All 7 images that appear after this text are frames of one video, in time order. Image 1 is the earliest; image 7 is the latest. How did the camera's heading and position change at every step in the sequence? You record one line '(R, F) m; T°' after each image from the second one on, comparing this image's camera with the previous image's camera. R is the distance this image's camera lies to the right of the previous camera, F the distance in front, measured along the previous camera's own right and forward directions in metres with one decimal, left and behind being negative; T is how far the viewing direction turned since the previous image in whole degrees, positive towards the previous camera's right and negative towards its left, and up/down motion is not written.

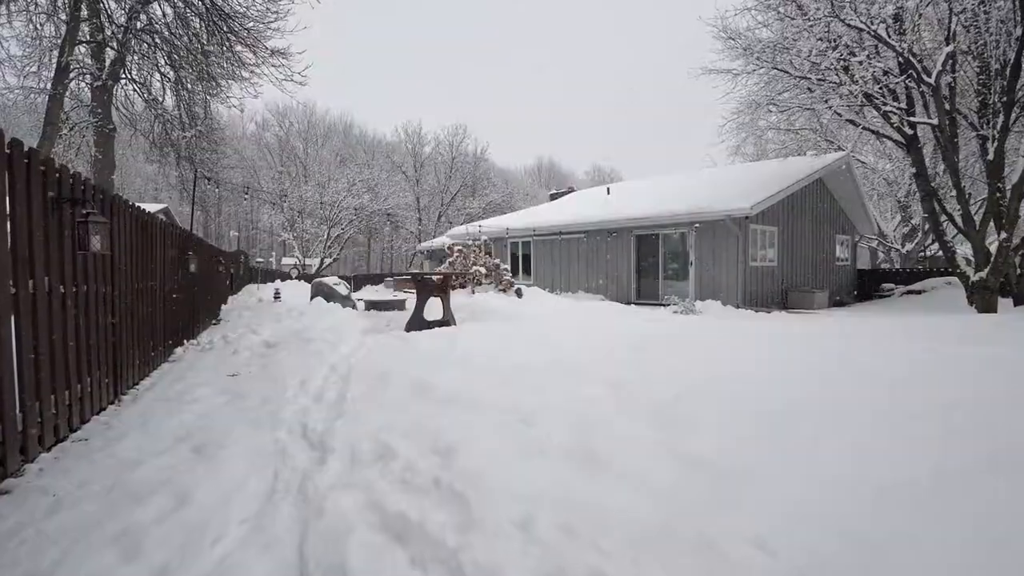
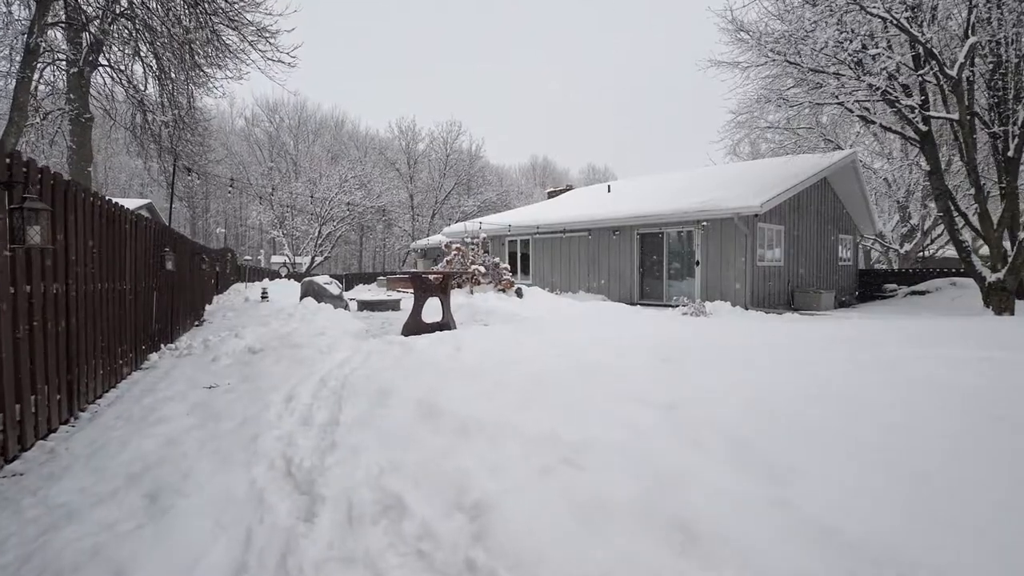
(-0.1, +0.4) m; +1°
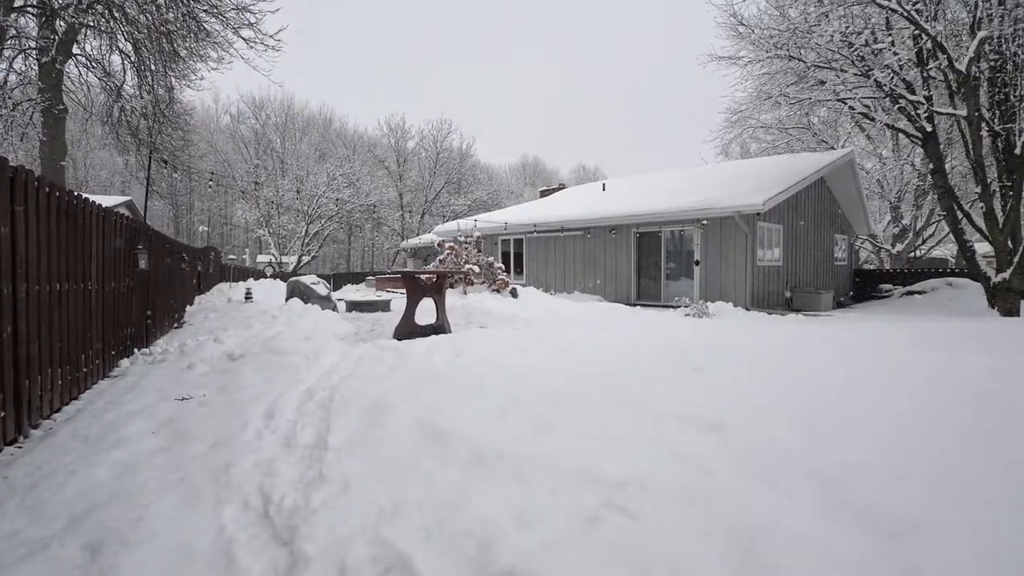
(-0.1, +0.3) m; +1°
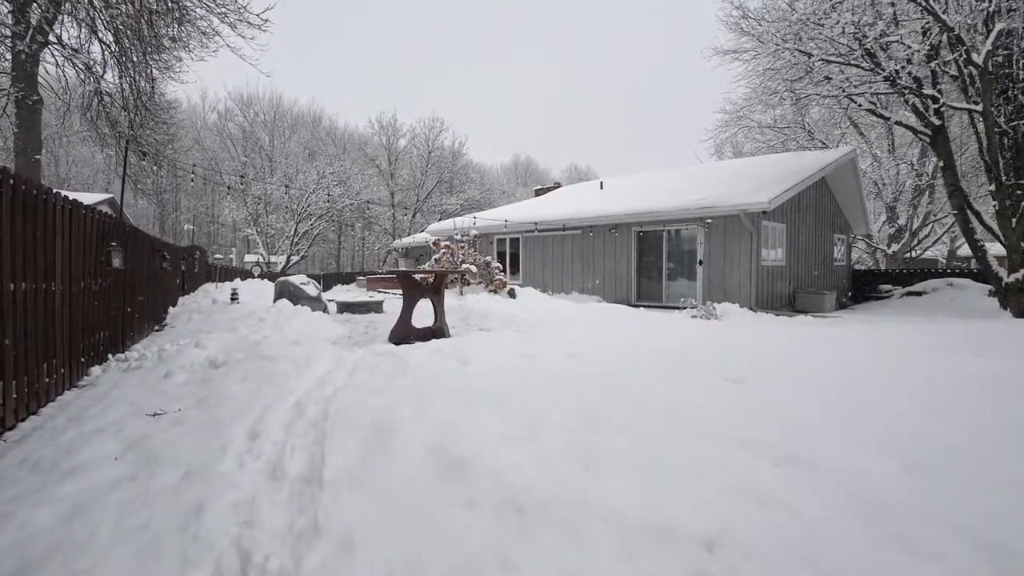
(-0.1, +0.3) m; +1°
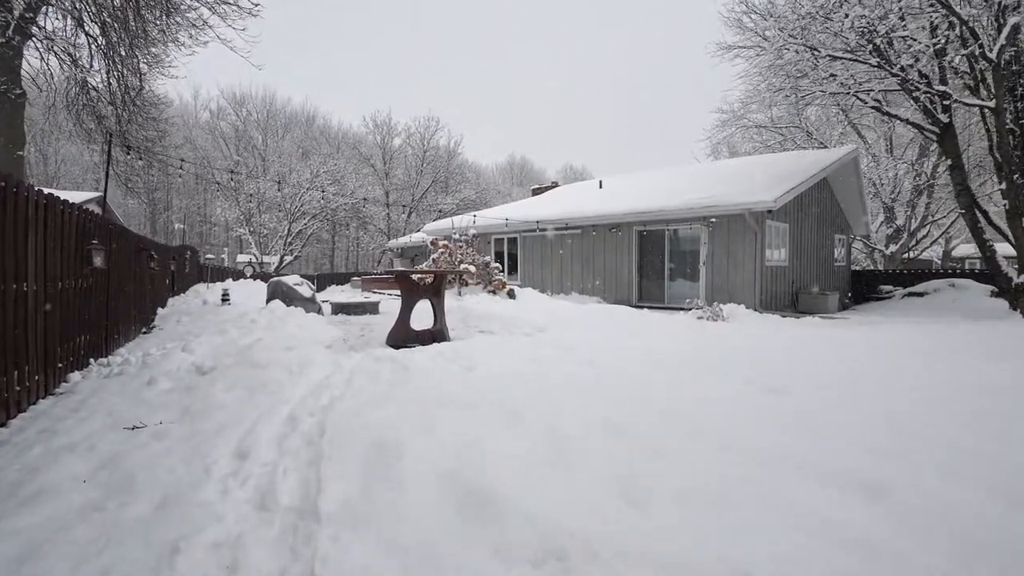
(-0.1, +0.2) m; +1°
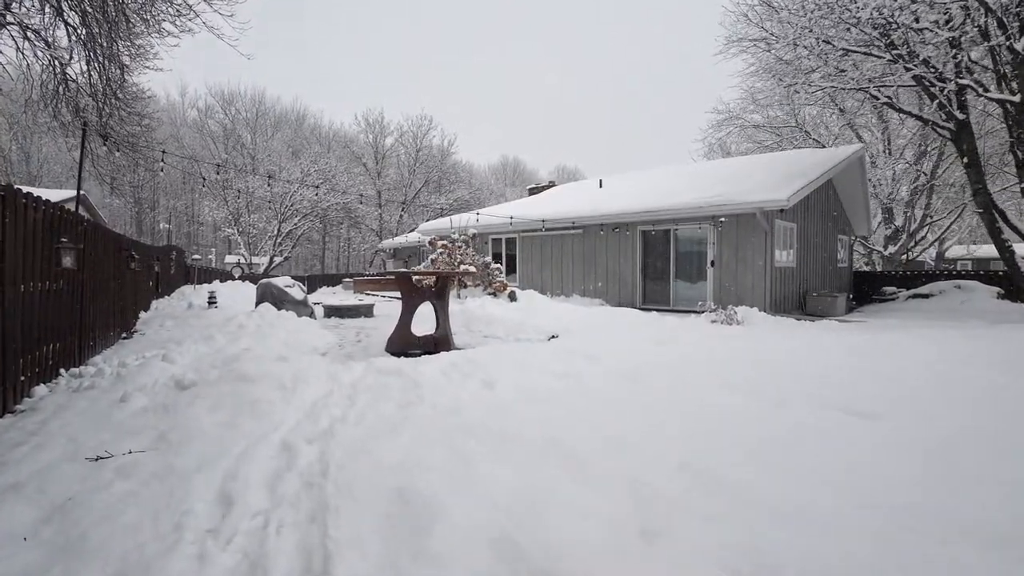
(-0.2, +0.4) m; +1°
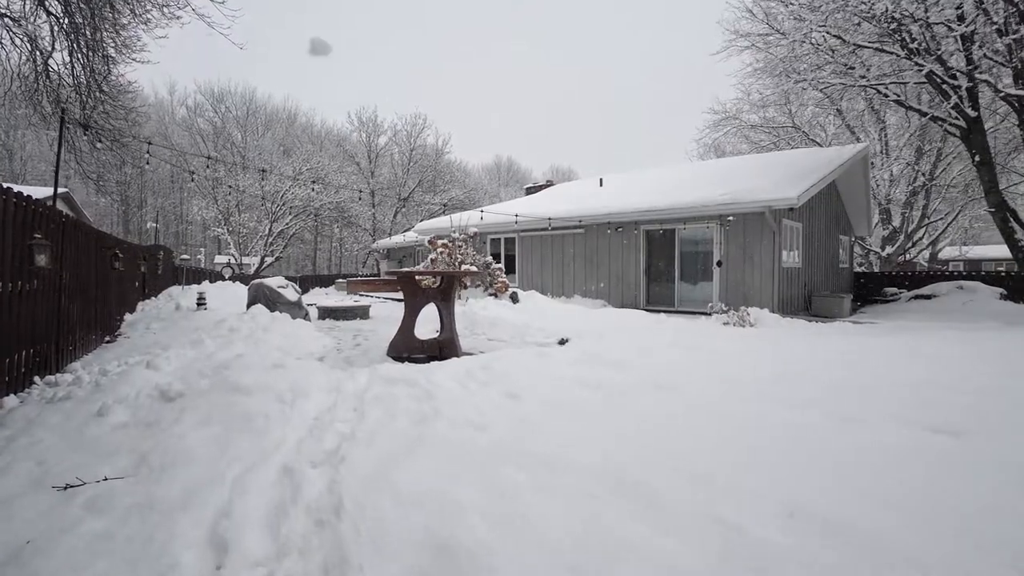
(-0.2, +0.3) m; +1°
